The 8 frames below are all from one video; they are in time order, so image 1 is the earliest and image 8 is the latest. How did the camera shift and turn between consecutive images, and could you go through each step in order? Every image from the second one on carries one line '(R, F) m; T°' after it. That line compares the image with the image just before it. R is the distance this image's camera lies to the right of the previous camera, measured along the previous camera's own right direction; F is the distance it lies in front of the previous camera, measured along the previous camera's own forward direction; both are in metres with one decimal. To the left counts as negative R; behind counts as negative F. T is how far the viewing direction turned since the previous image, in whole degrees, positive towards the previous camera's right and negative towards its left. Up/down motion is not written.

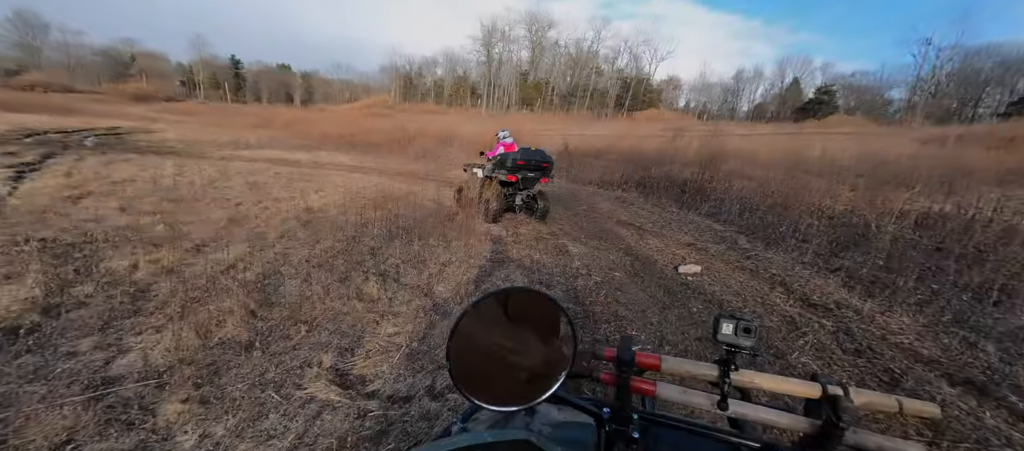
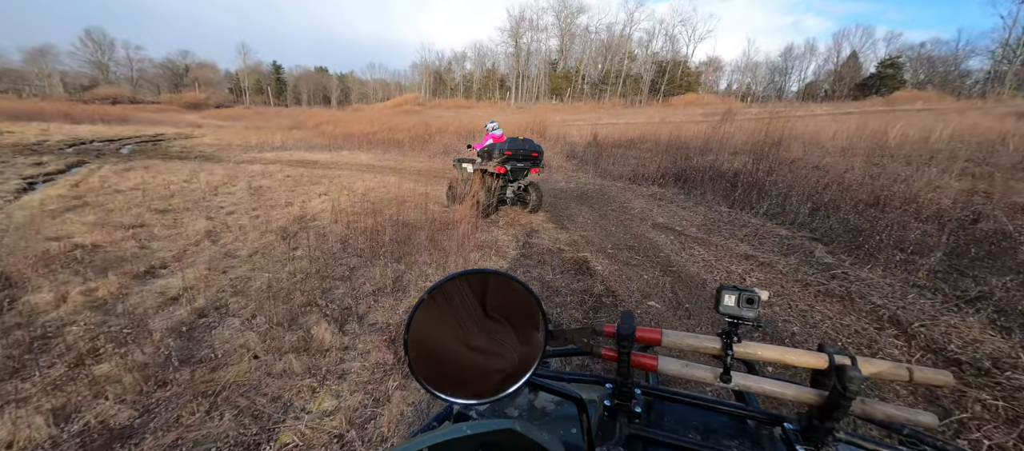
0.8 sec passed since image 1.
(+0.3, +1.0) m; -5°
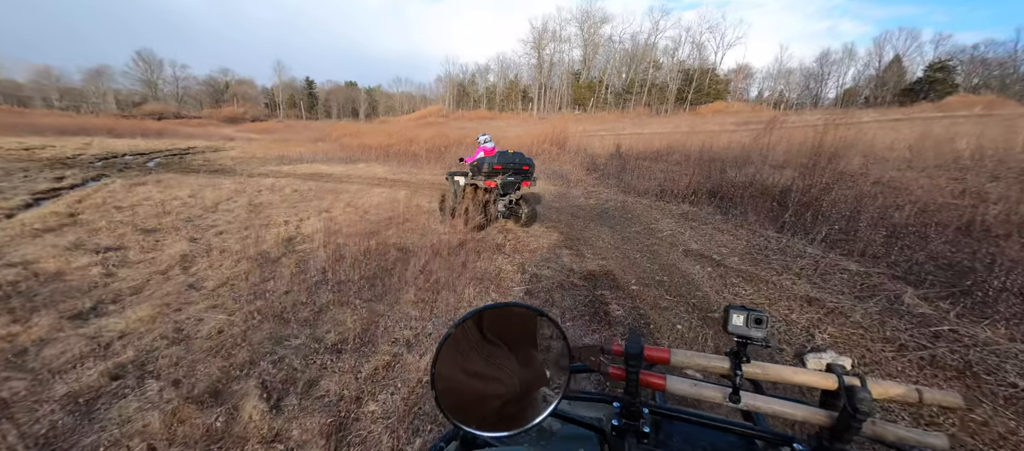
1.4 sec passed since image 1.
(+0.2, +0.7) m; -4°
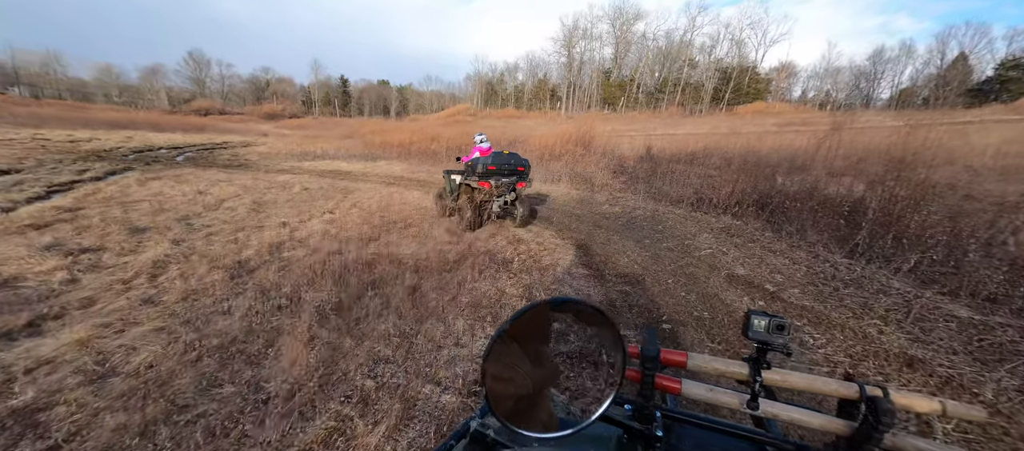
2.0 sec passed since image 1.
(+0.2, +0.7) m; -4°
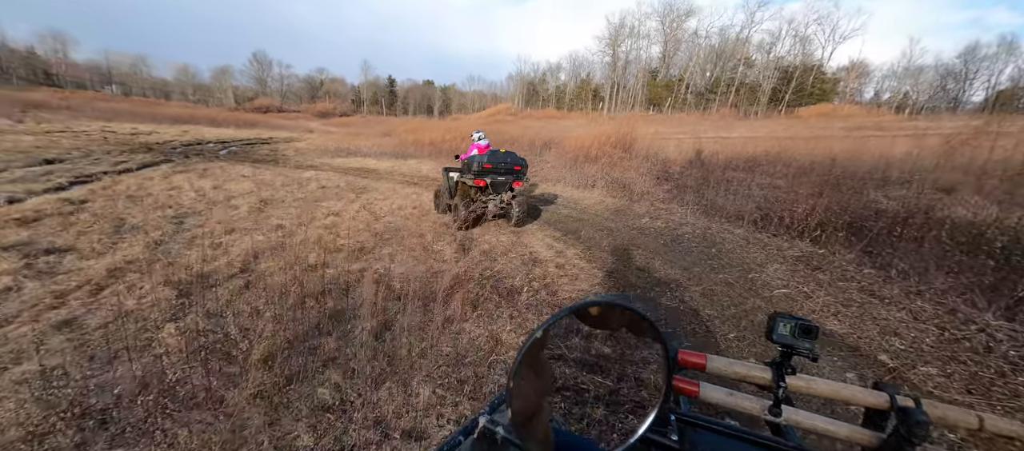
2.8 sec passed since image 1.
(+0.3, +1.0) m; -6°
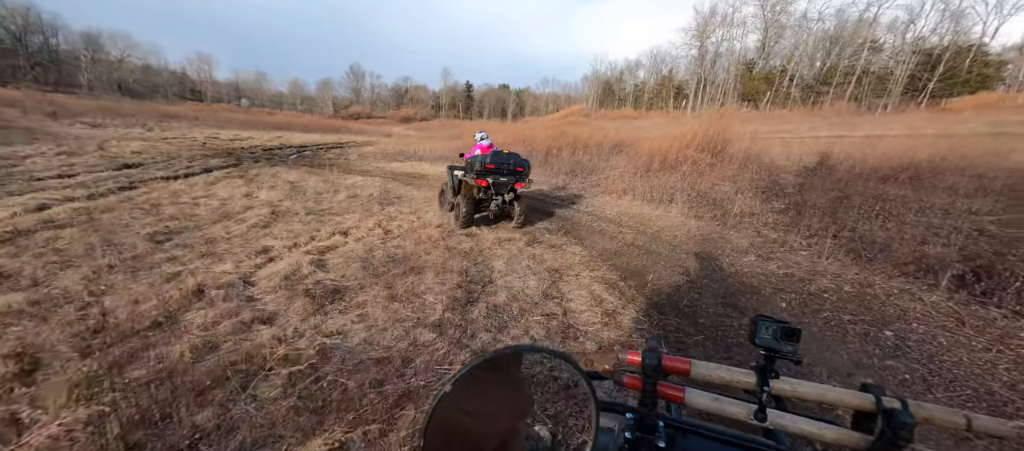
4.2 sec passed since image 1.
(+0.4, +1.6) m; -11°
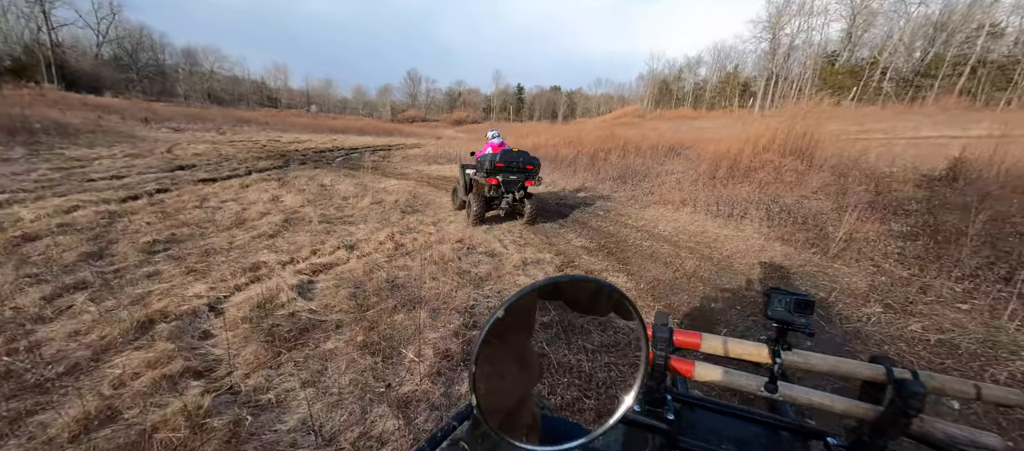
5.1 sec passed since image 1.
(+0.2, +1.0) m; -7°
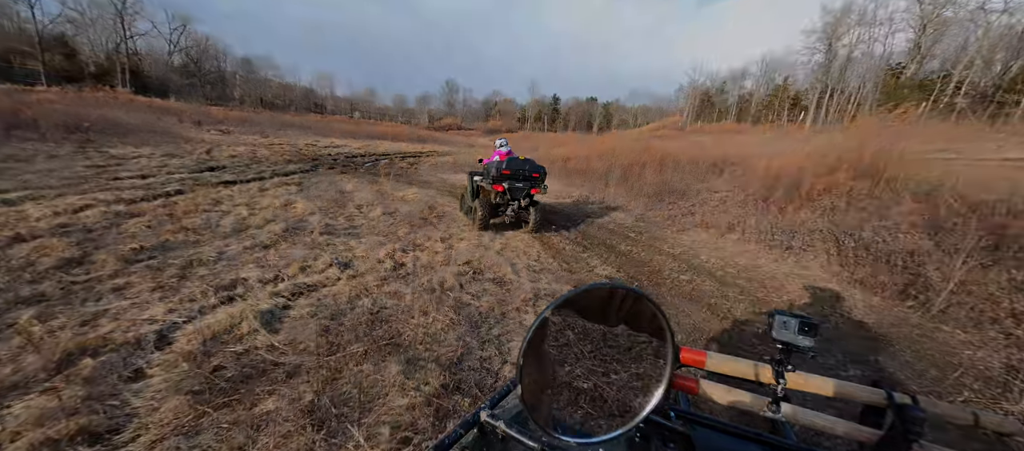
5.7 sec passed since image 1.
(+0.2, +0.7) m; -5°
